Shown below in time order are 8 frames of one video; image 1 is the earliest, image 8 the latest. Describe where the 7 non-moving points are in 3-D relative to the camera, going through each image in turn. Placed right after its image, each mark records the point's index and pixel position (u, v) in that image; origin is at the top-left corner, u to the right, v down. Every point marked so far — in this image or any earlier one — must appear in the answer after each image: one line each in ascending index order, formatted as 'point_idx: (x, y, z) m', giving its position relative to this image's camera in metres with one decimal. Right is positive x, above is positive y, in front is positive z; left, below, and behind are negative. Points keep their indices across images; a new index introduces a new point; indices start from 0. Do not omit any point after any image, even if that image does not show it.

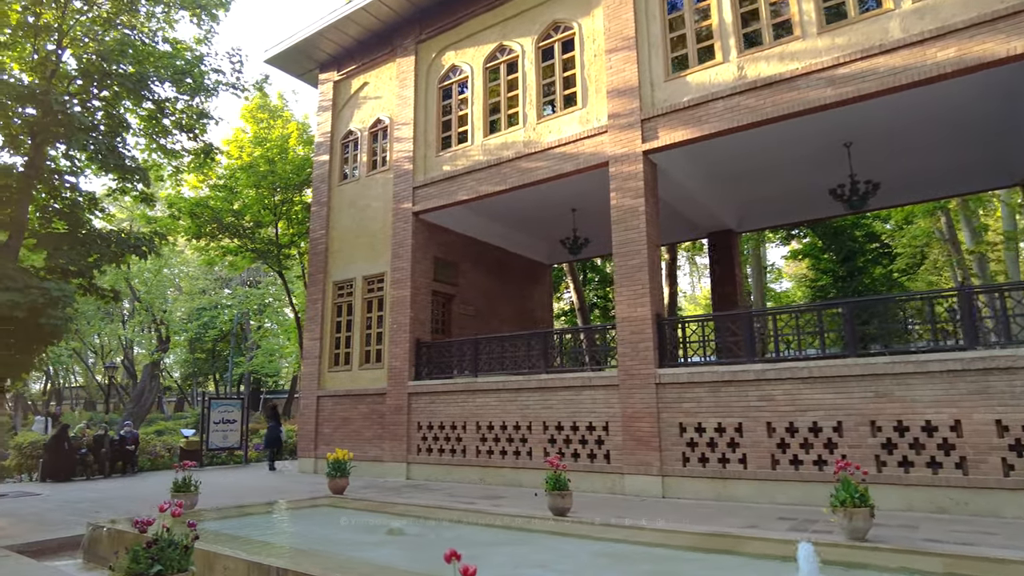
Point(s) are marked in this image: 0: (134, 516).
0: (-5.4, -3.3, +9.7) m
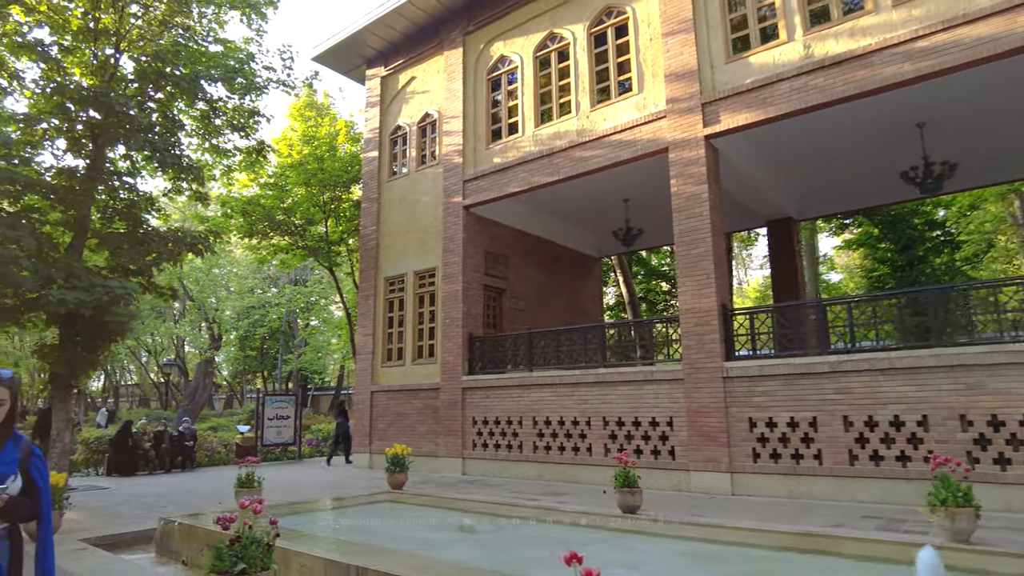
0: (-4.5, -3.3, +9.7) m
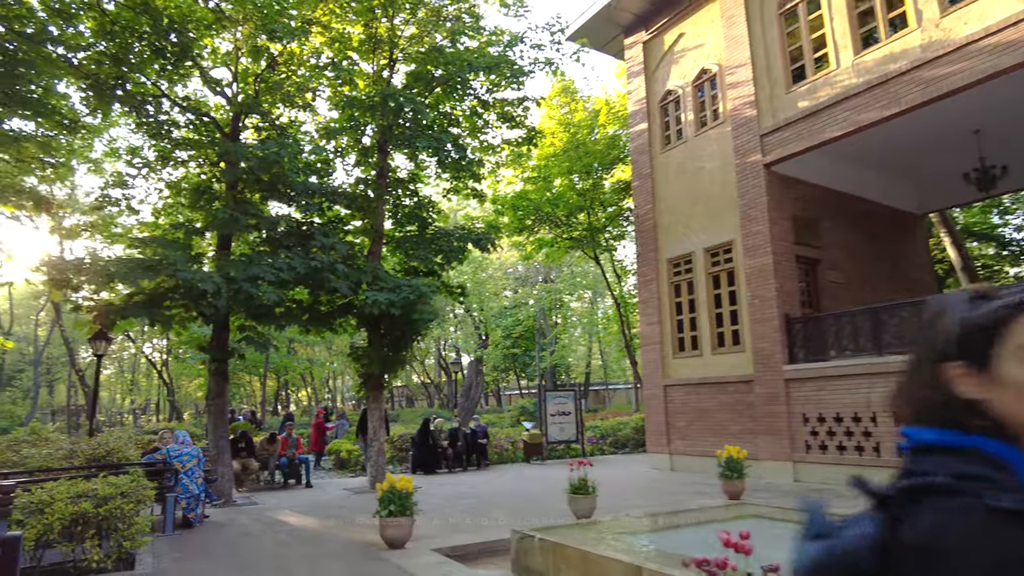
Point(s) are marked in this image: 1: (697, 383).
0: (+0.3, -3.1, +8.9) m
1: (+3.8, -2.0, +13.8) m
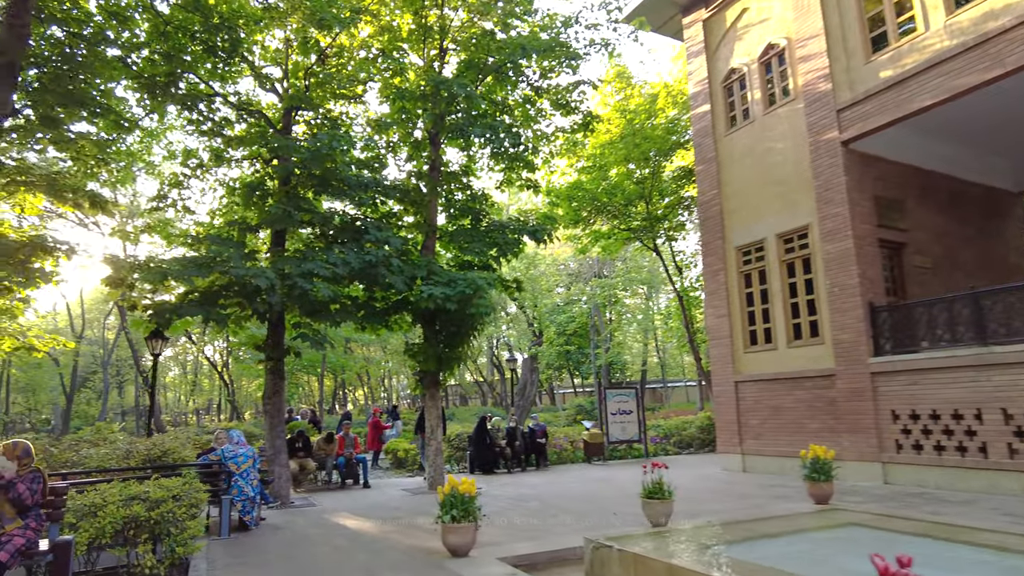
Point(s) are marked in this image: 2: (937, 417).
0: (+1.1, -2.9, +8.3) m
1: (+5.0, -1.7, +13.0) m
2: (+6.4, -1.9, +10.0) m
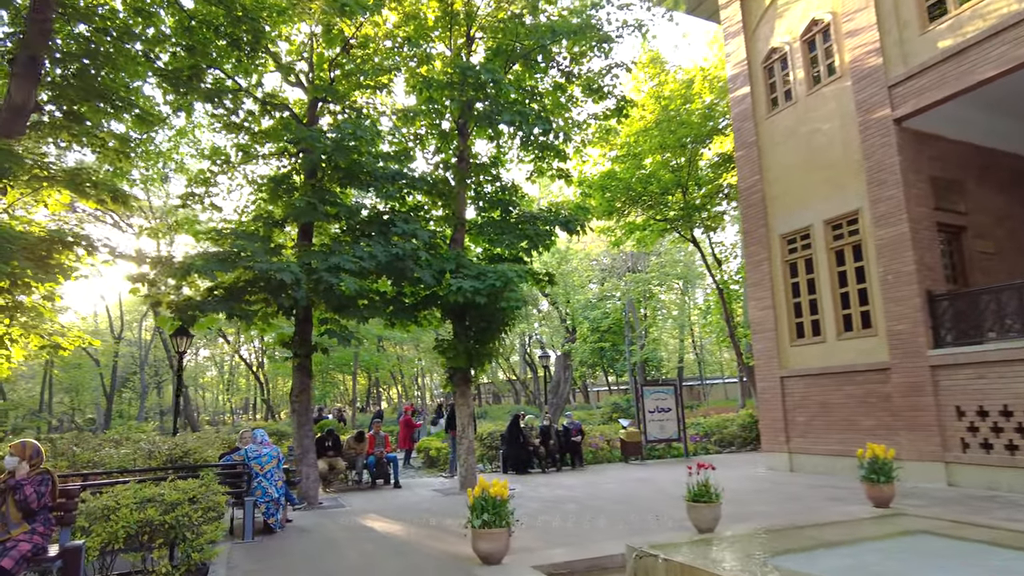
0: (+1.5, -2.8, +7.8) m
1: (+5.6, -1.5, +12.2) m
2: (+6.8, -1.7, +9.3) m
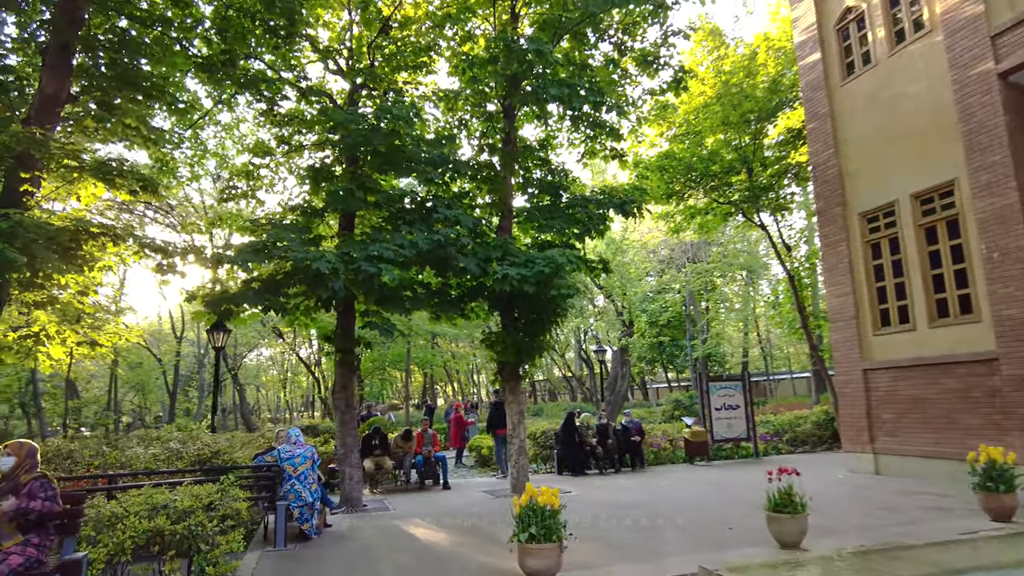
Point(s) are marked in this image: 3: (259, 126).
0: (+2.1, -2.6, +6.8) m
1: (+6.5, -1.2, +10.9) m
2: (+7.5, -1.4, +7.8) m
3: (-5.8, +3.7, +15.2) m
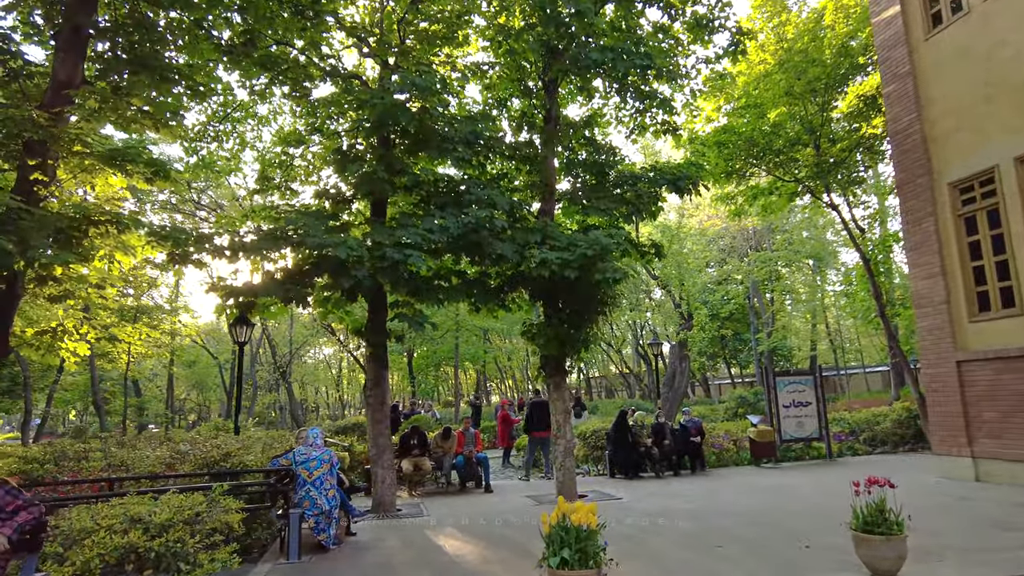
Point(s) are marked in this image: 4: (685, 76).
0: (+2.4, -2.4, +5.7) m
1: (+7.1, -0.9, +9.5) m
2: (+7.8, -1.1, +6.3) m
3: (-4.8, +3.8, +14.8) m
4: (+3.3, +4.1, +13.0) m
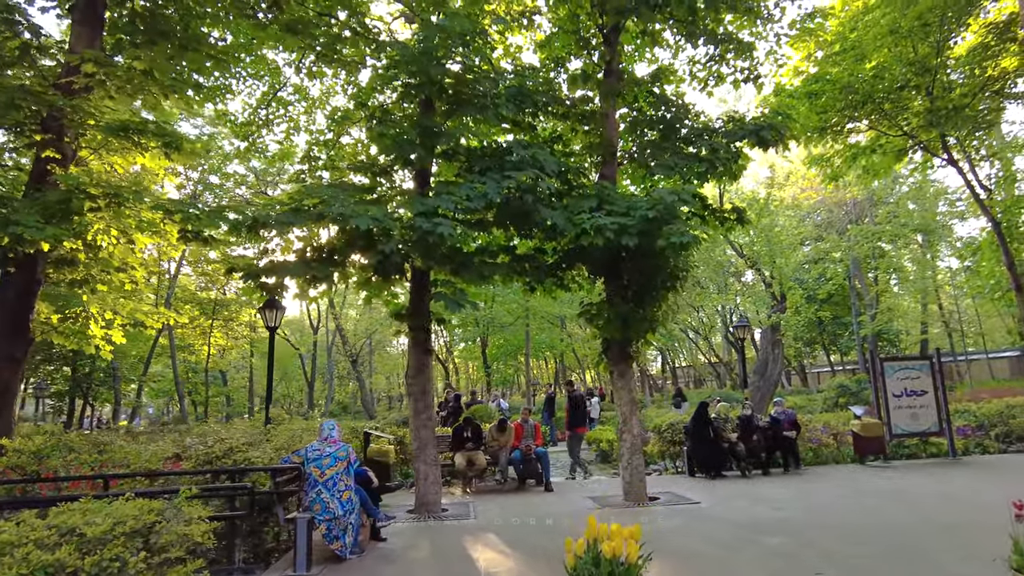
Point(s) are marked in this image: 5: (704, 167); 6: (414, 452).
0: (+2.6, -2.0, +4.3) m
1: (+7.7, -0.4, +7.4) m
2: (+8.0, -0.7, +4.1) m
3: (-3.6, +4.1, +14.1) m
4: (+4.3, +4.6, +11.3) m
5: (+3.0, +1.8, +10.3) m
6: (-1.3, -2.3, +9.3) m
